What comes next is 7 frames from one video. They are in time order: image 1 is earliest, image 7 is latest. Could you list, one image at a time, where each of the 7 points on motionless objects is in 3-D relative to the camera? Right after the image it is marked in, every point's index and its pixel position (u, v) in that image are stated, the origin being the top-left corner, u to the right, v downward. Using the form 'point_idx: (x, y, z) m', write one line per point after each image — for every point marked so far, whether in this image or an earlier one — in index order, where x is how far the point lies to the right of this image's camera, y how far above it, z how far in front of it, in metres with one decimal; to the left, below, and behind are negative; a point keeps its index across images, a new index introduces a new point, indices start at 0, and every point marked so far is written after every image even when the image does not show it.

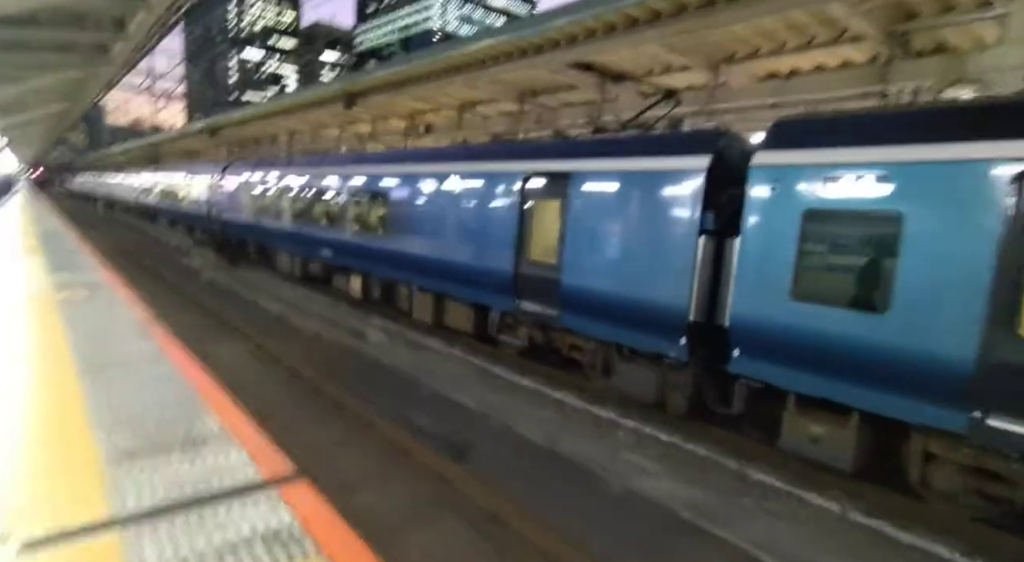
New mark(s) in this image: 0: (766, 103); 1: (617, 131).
0: (+3.0, +2.1, +6.9) m
1: (+1.0, +1.4, +5.4) m
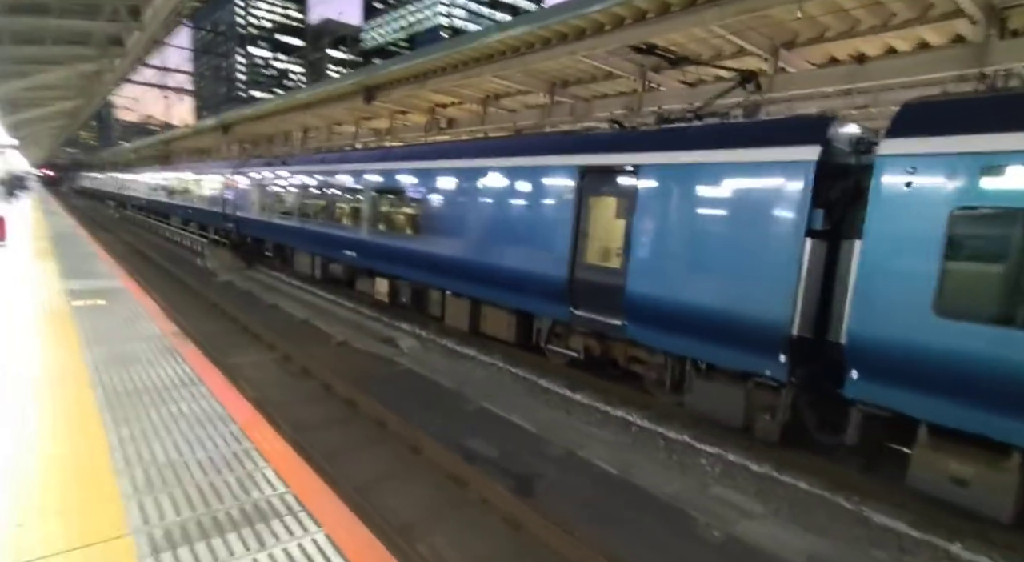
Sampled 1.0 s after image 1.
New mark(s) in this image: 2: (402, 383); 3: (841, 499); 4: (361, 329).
0: (+3.5, +2.1, +6.4) m
1: (+1.5, +1.3, +4.9) m
2: (-1.0, -1.0, +5.4) m
3: (+1.9, -1.2, +3.3) m
4: (-1.9, -0.6, +7.4) m
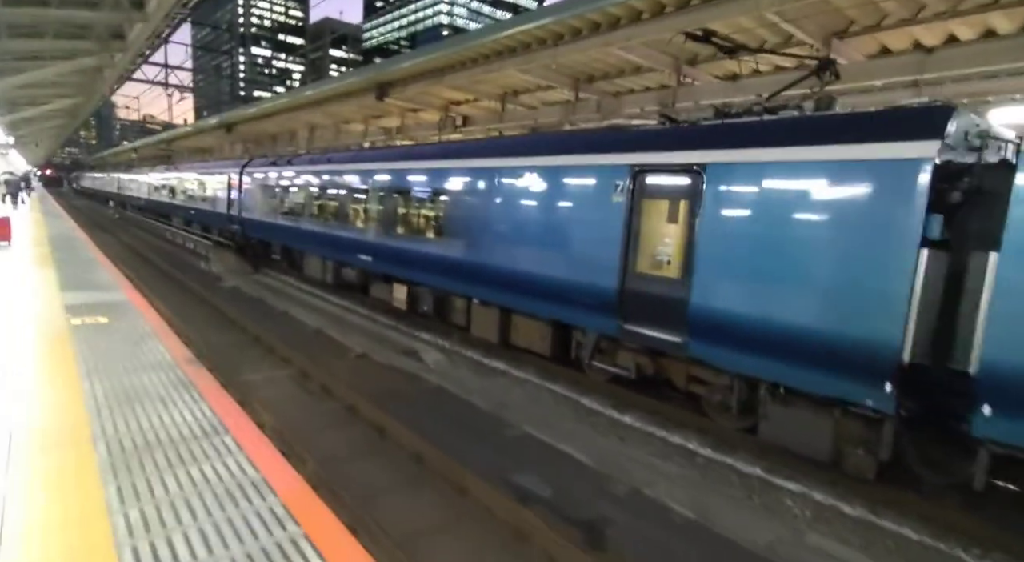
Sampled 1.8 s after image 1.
0: (+3.8, +2.0, +5.9) m
1: (+1.8, +1.3, +4.4) m
2: (-0.7, -1.1, +5.0) m
3: (+2.2, -1.3, +2.9) m
4: (-1.6, -0.7, +7.0) m
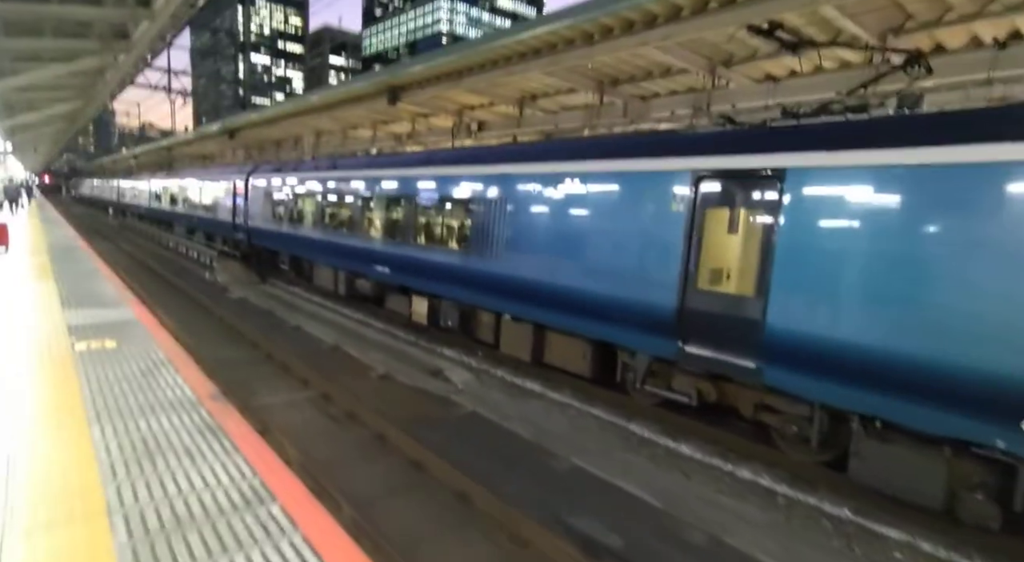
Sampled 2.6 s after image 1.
0: (+4.2, +1.9, +5.5) m
1: (+2.1, +1.1, +4.0) m
2: (-0.3, -1.2, +4.5) m
3: (+2.6, -1.4, +2.4) m
4: (-1.2, -0.8, +6.5) m
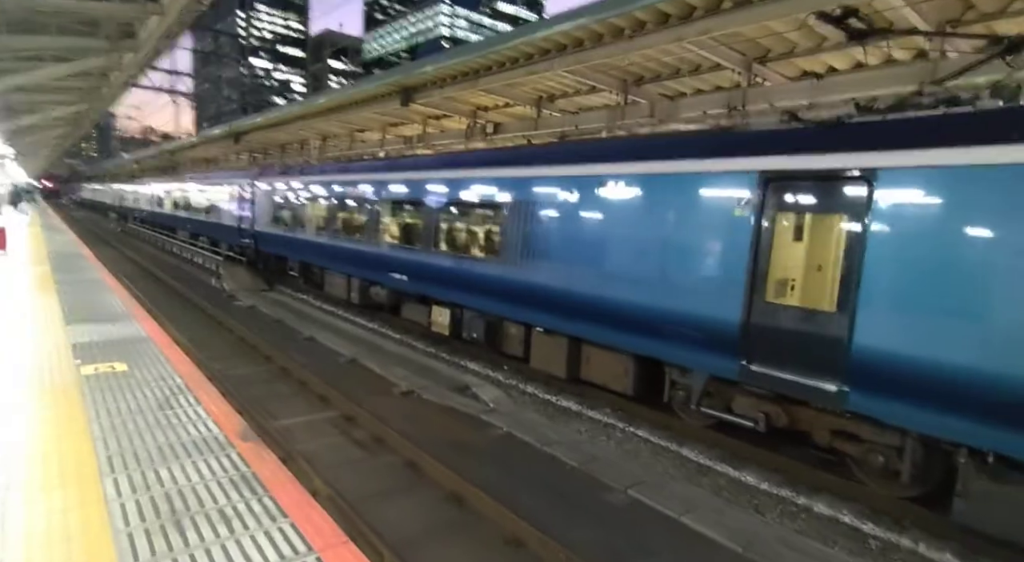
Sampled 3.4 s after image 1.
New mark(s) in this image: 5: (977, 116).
0: (+4.5, +1.8, +5.1) m
1: (+2.4, +1.1, +3.6) m
2: (0.0, -1.3, +4.1) m
3: (+2.9, -1.5, +2.0) m
4: (-0.9, -0.9, +6.1) m
5: (+2.4, +0.8, +3.0) m
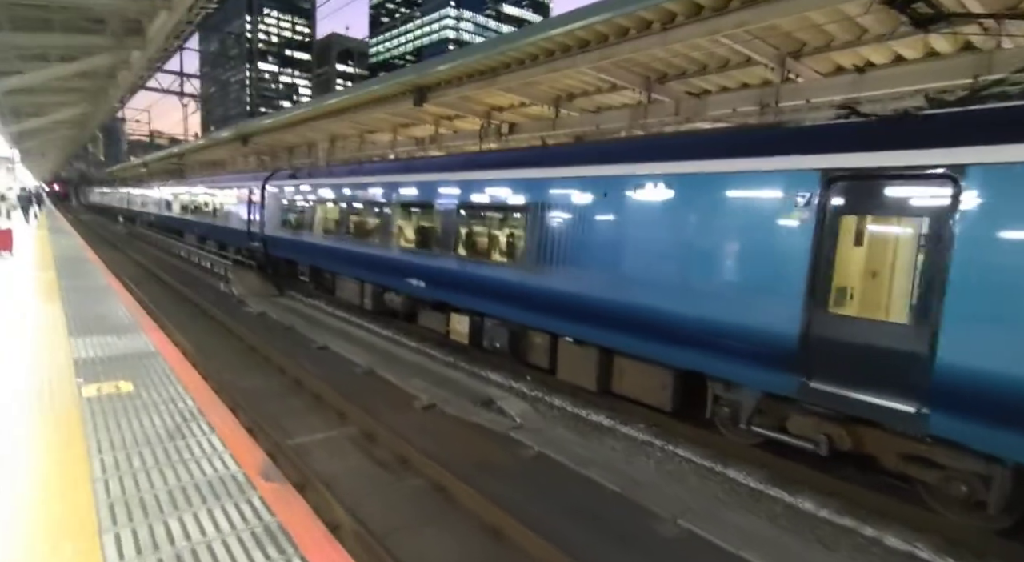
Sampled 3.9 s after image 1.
0: (+4.7, +1.7, +4.8) m
1: (+2.7, +1.0, +3.3) m
2: (+0.2, -1.3, +3.8) m
3: (+3.1, -1.5, +1.7) m
4: (-0.7, -1.0, +5.9) m
5: (+2.6, +0.8, +2.6) m
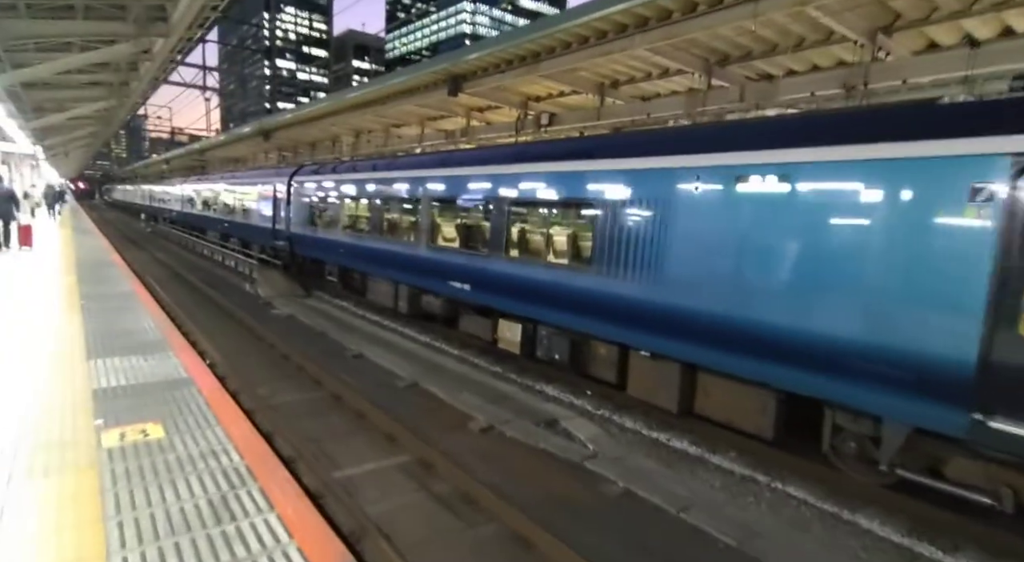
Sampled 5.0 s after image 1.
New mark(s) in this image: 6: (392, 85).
0: (+5.2, +1.7, +4.0) m
1: (+3.1, +1.0, +2.6) m
2: (+0.7, -1.4, +3.2) m
3: (+3.5, -1.6, +1.0) m
4: (-0.1, -1.1, +5.2) m
5: (+3.1, +0.7, +1.9) m
6: (-1.8, +3.3, +9.7) m
